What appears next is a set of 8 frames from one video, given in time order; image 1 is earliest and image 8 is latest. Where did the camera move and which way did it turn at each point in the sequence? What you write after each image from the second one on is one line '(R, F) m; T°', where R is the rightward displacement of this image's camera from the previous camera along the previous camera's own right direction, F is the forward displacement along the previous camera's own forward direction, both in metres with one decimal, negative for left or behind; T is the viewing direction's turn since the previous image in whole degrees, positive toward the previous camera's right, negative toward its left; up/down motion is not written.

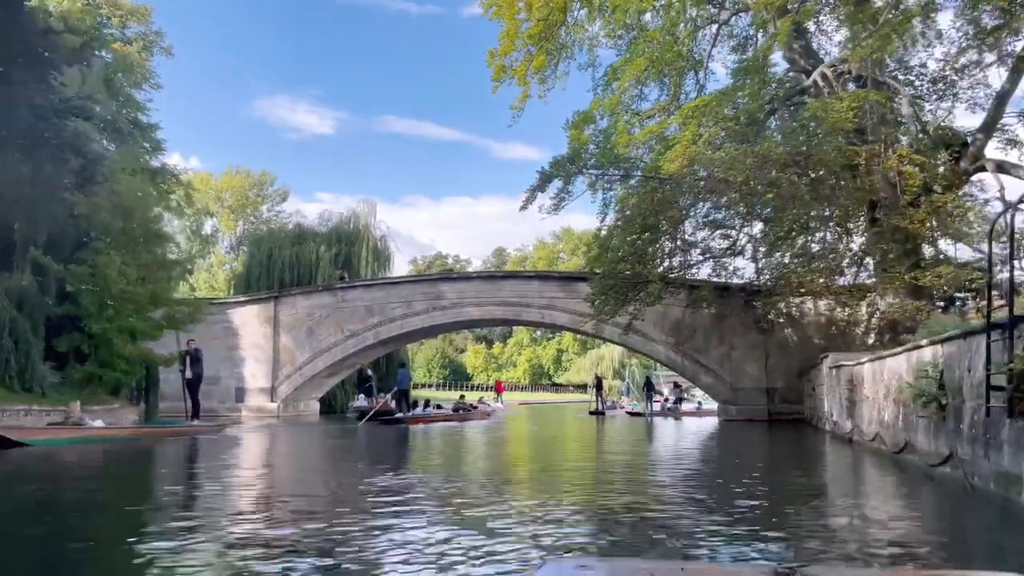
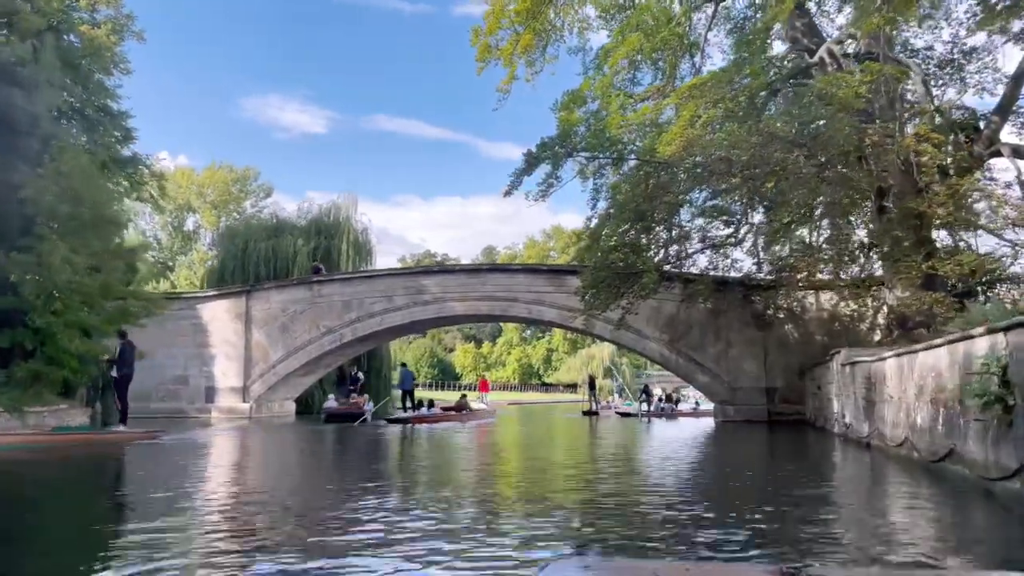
(+0.1, +1.3) m; +1°
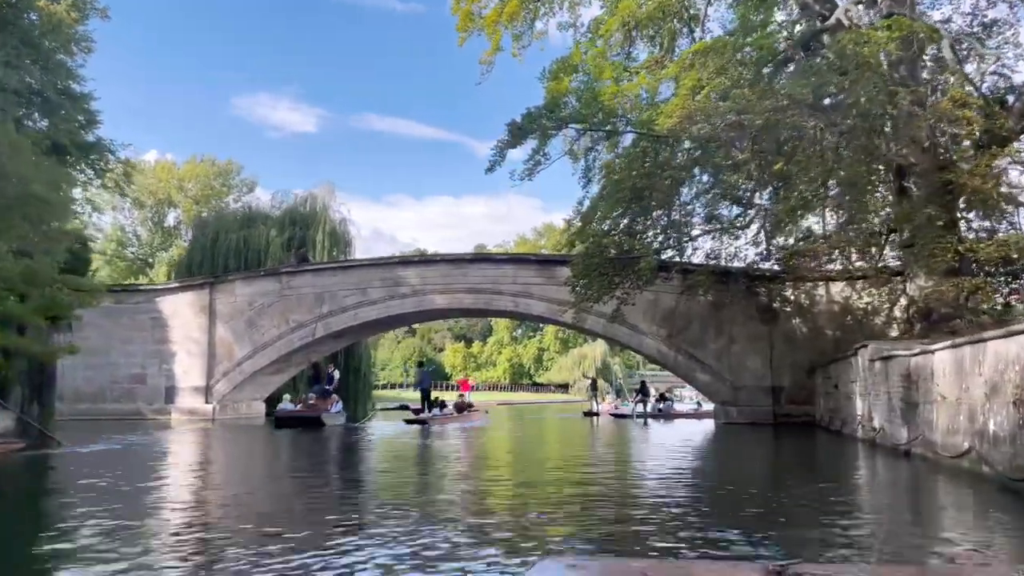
(+0.2, +1.8) m; 0°
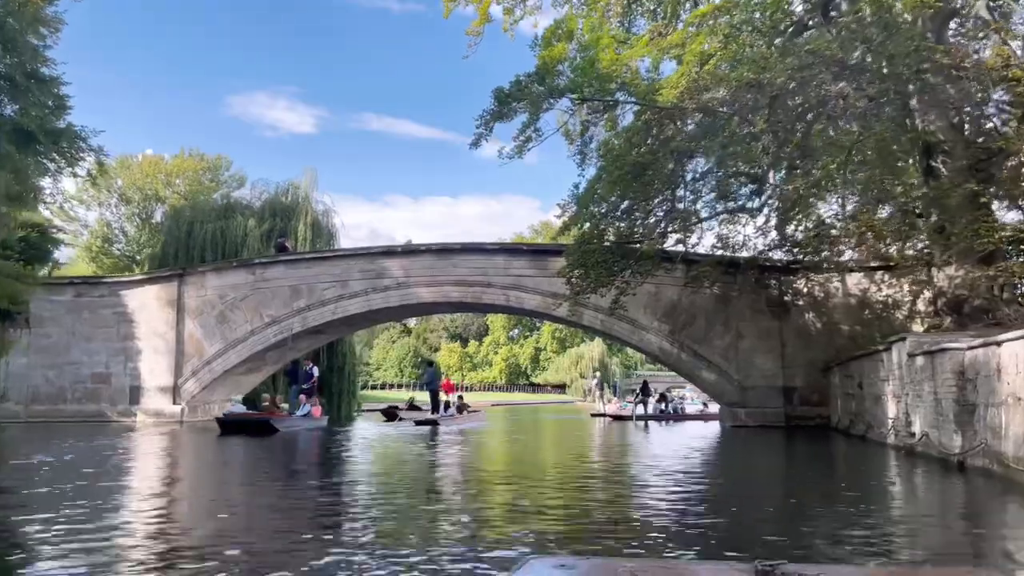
(+0.2, +1.5) m; 0°
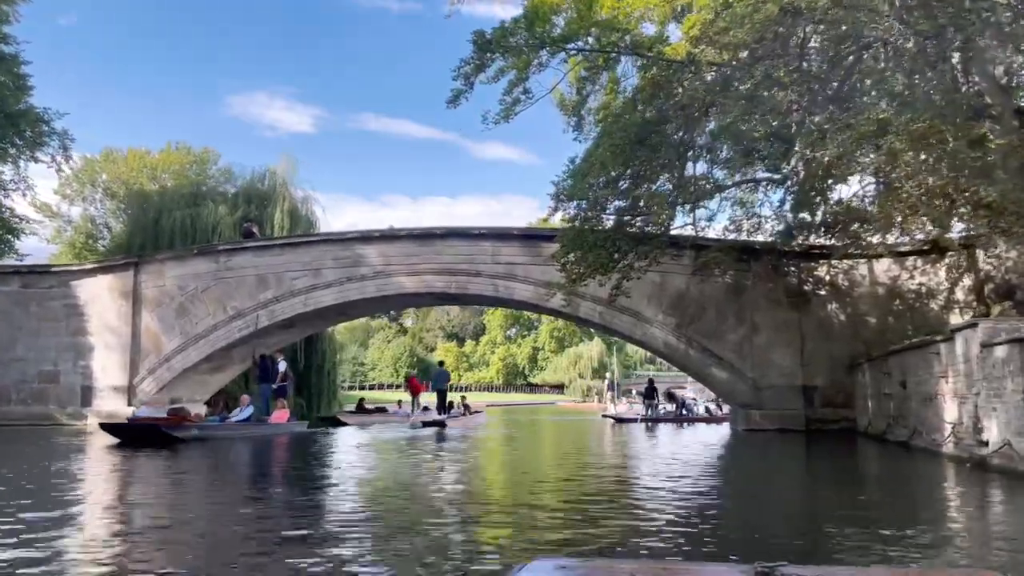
(+0.2, +1.9) m; 0°
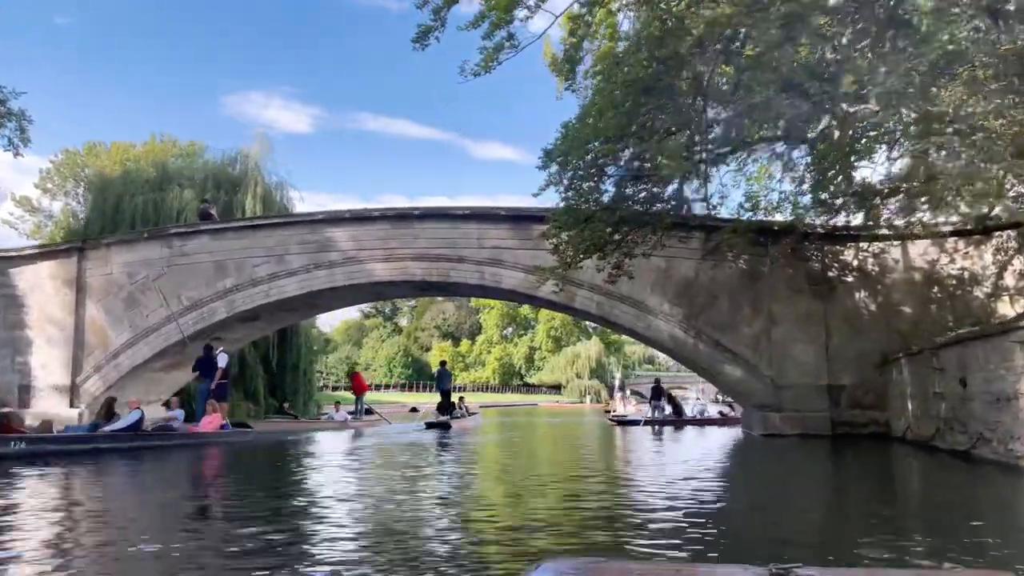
(+0.2, +1.9) m; 0°
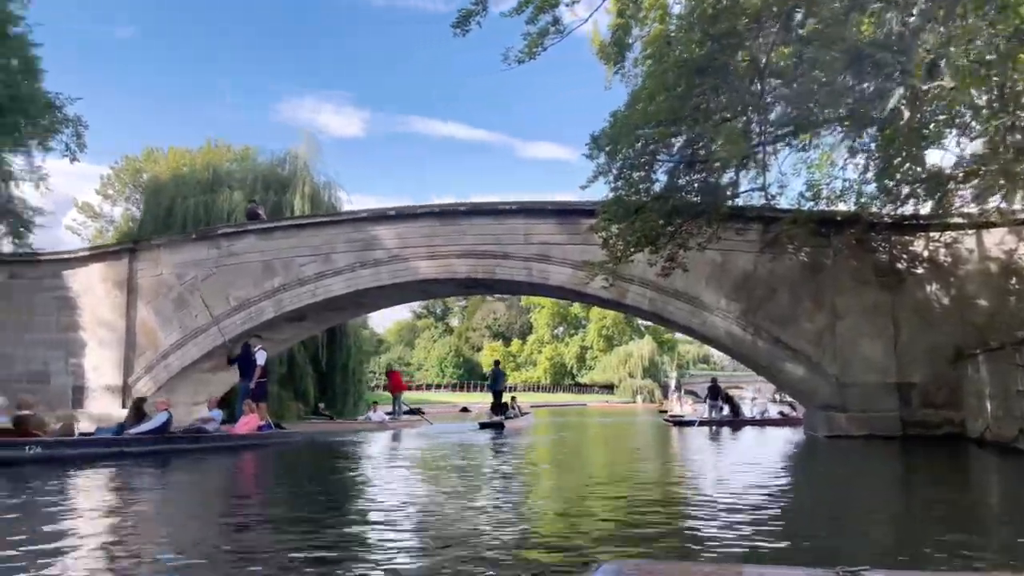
(0.0, +0.4) m; -3°
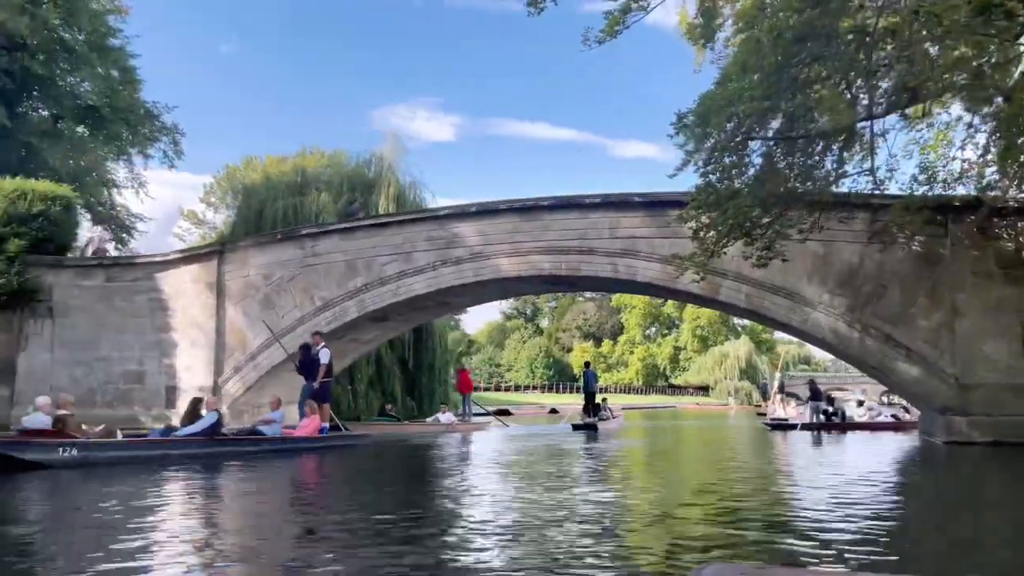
(+0.1, +0.4) m; -6°
